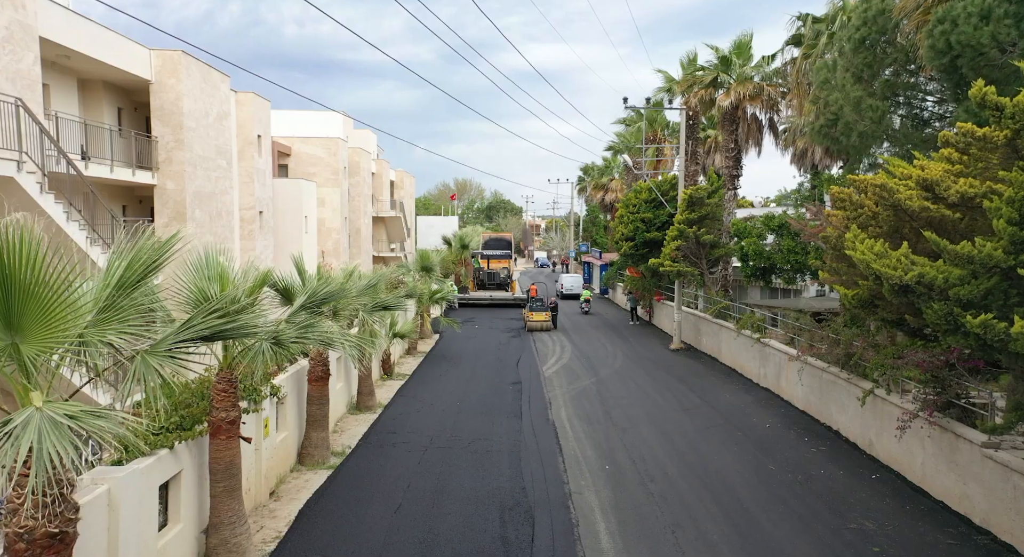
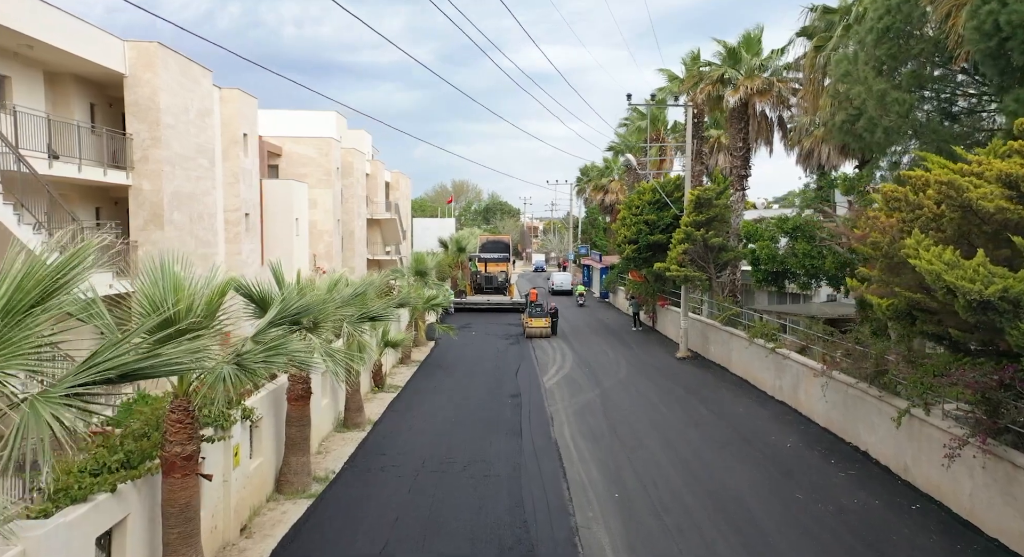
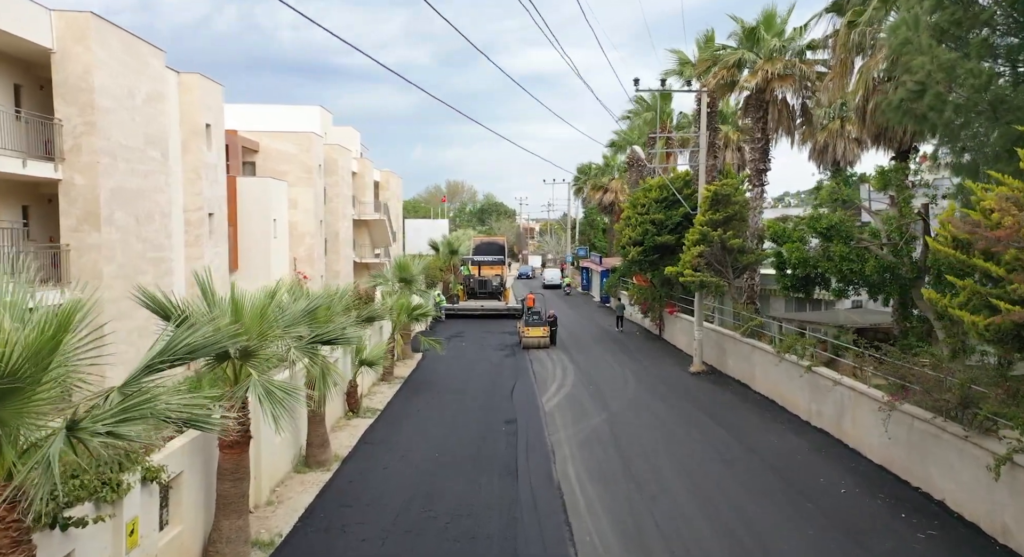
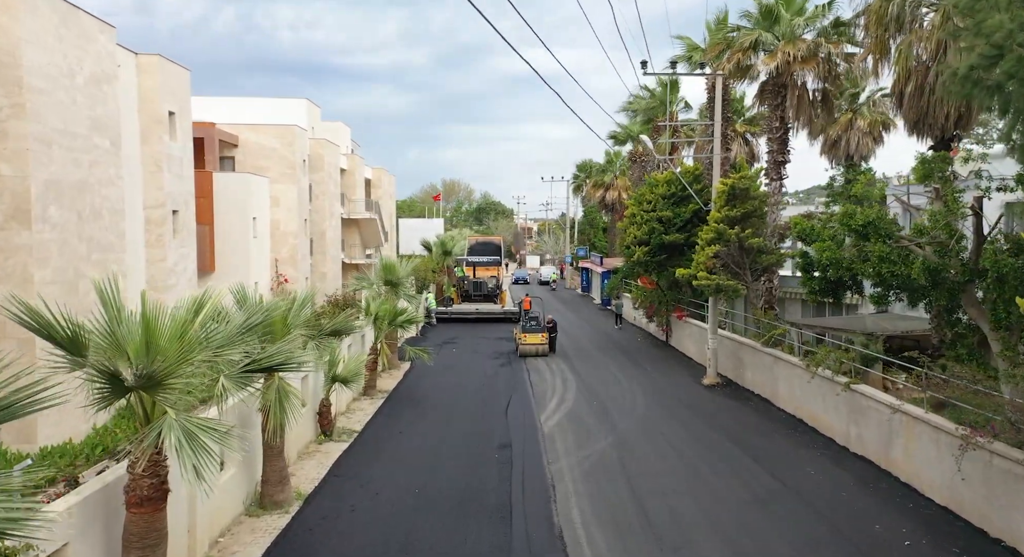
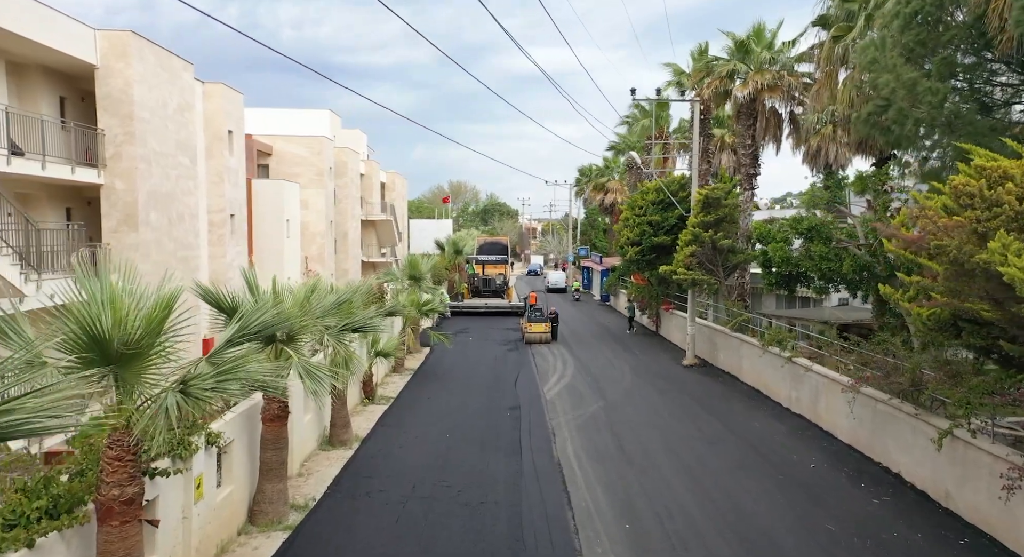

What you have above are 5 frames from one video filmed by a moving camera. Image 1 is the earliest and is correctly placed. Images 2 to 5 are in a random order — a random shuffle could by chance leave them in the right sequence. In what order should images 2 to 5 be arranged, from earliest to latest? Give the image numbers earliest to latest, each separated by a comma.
2, 5, 3, 4
